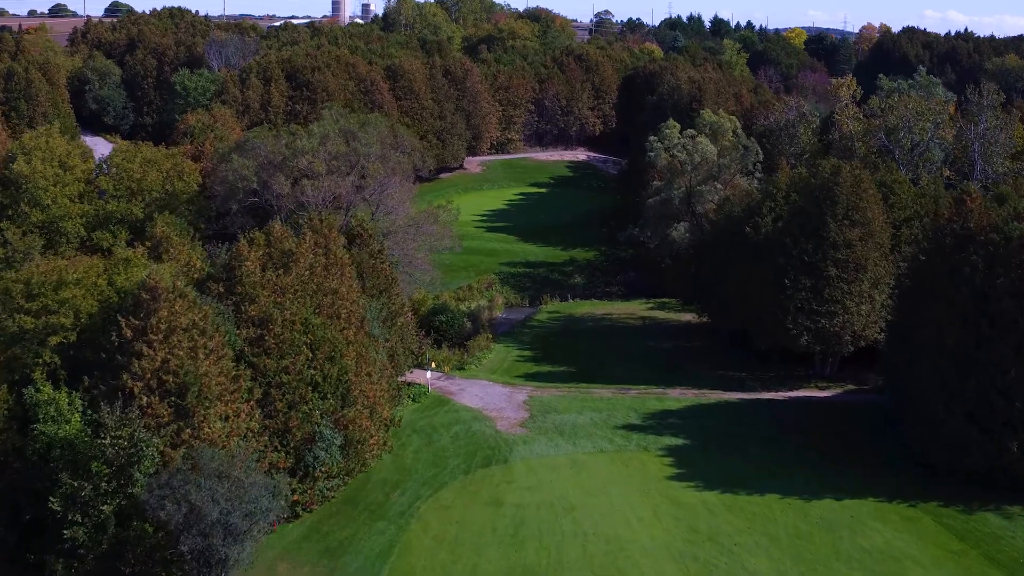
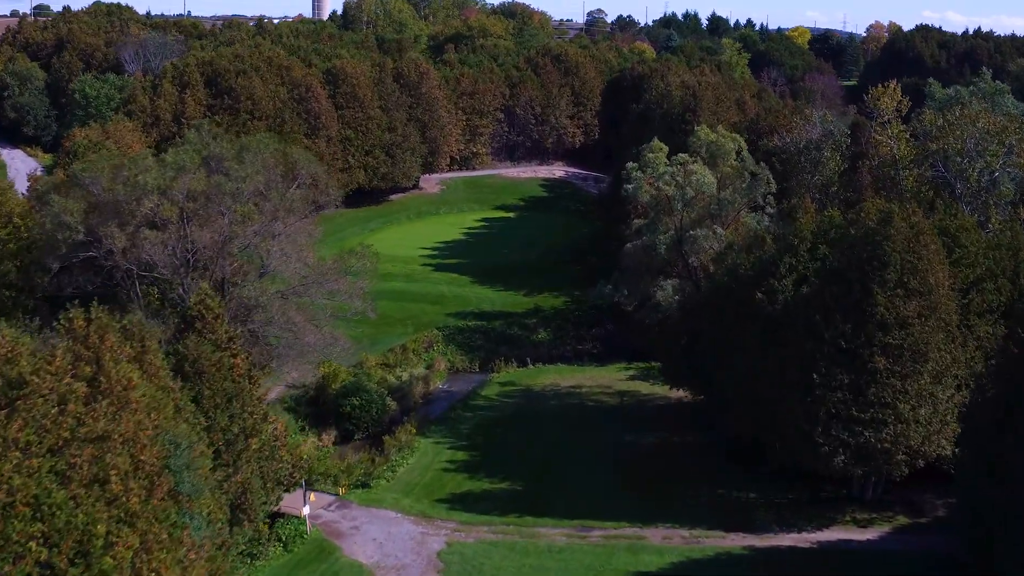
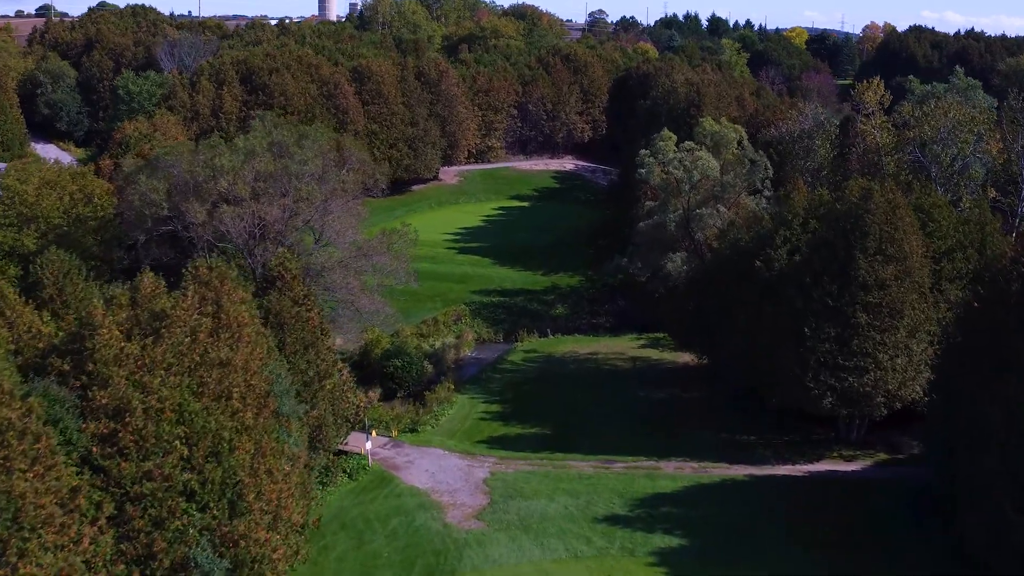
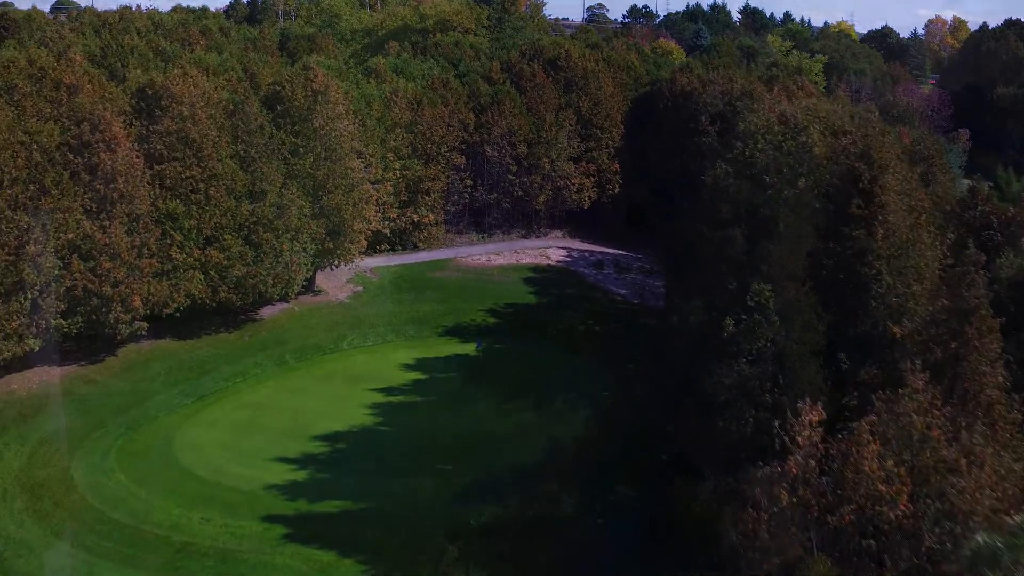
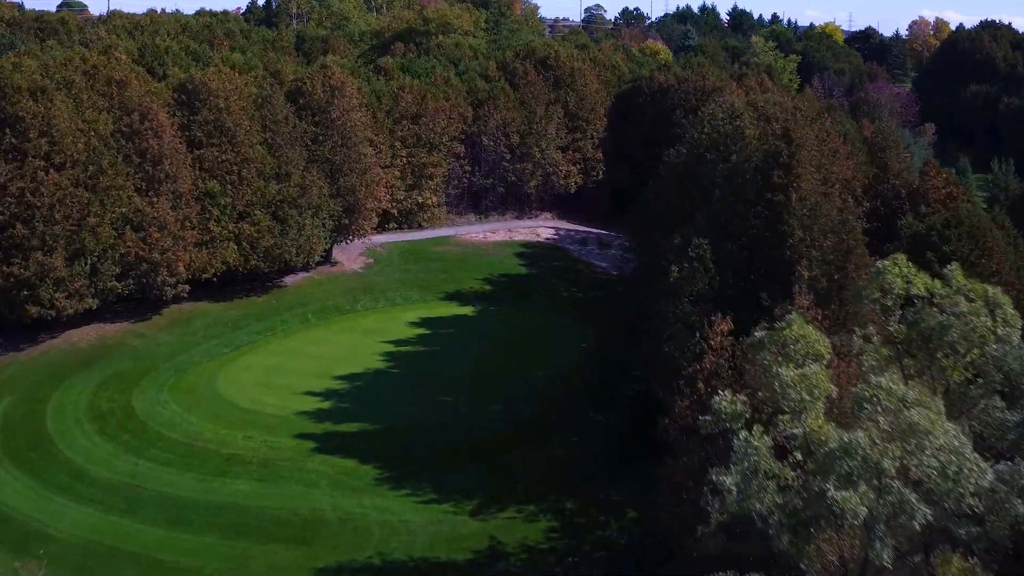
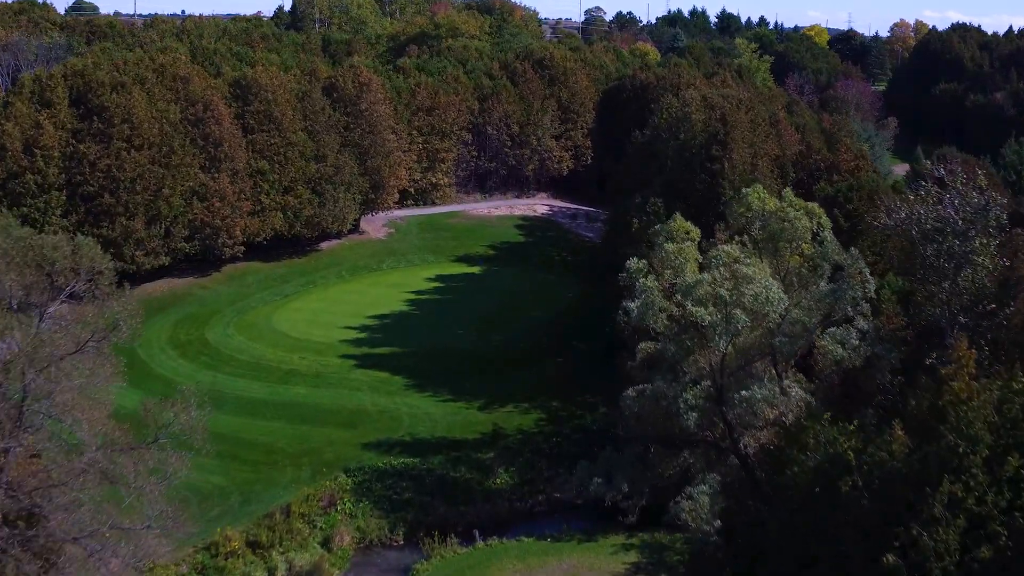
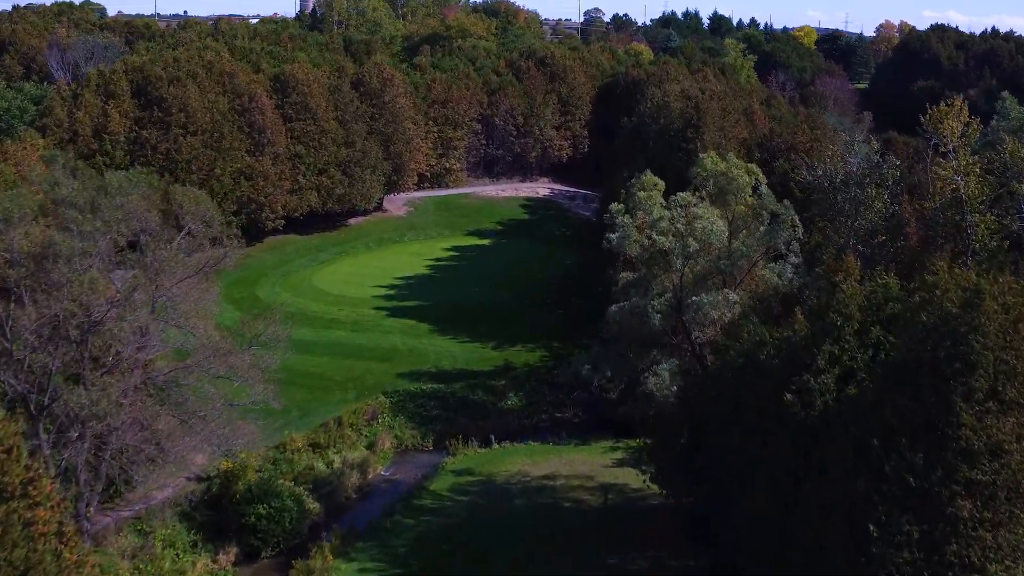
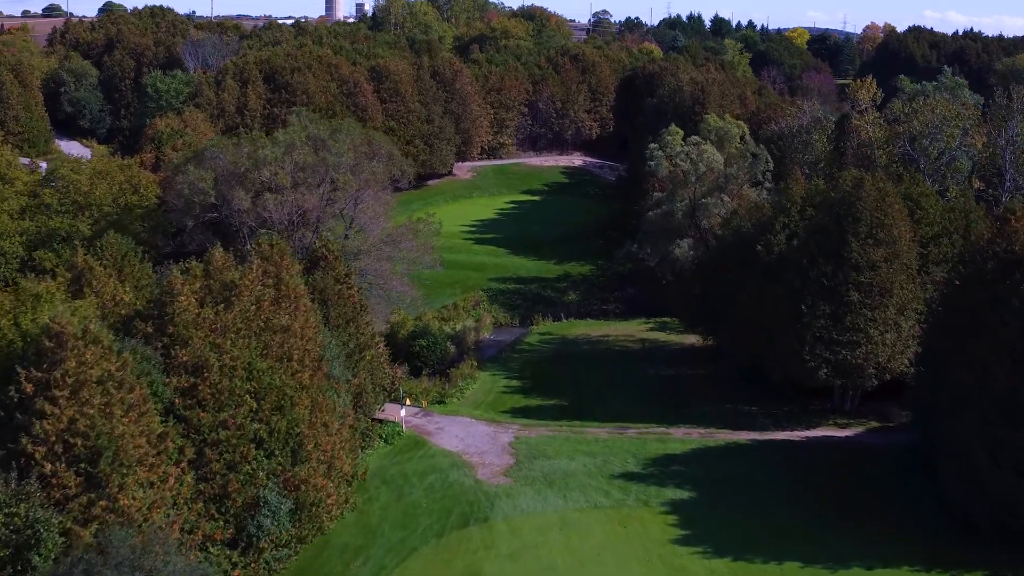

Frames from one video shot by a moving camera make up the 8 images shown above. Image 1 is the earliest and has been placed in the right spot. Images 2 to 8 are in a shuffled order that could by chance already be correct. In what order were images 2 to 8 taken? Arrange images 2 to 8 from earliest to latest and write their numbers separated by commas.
8, 3, 2, 7, 6, 5, 4
